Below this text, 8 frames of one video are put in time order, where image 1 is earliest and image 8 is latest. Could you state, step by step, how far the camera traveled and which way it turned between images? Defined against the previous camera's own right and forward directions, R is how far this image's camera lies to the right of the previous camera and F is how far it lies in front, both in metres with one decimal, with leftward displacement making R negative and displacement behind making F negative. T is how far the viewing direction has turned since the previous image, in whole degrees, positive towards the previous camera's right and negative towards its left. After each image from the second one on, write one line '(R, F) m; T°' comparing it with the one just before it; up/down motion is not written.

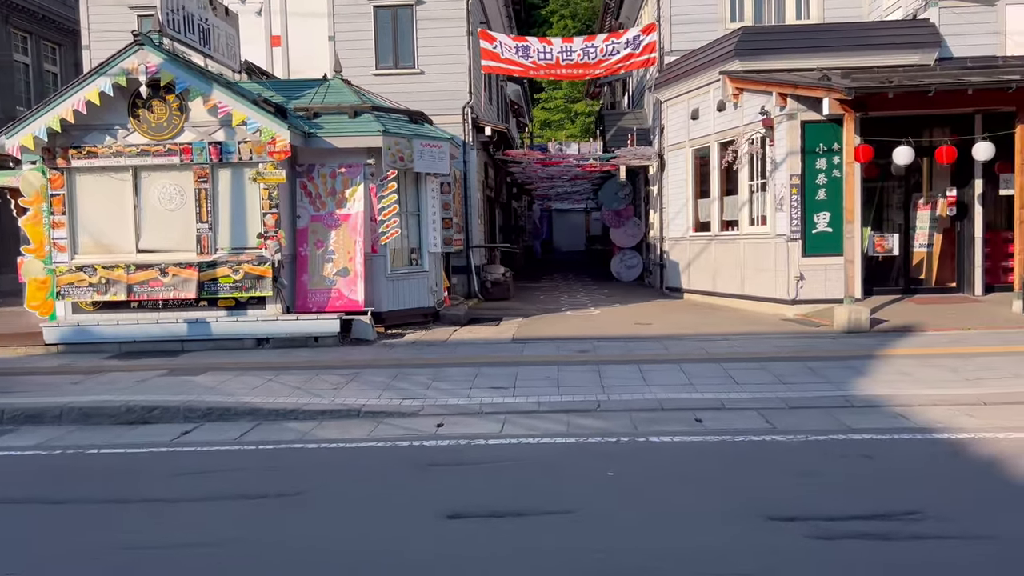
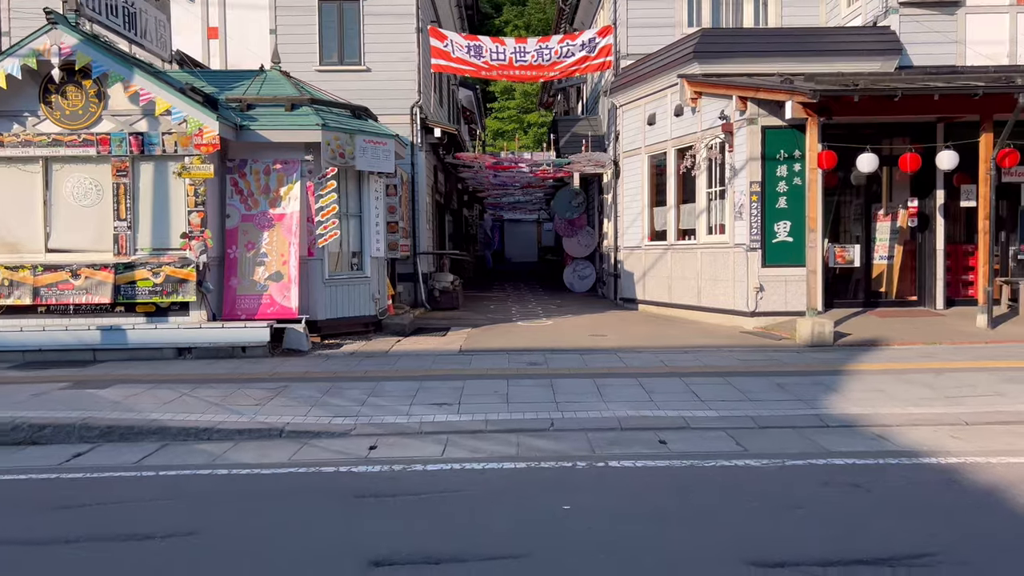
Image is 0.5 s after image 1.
(+0.1, +0.8) m; +3°
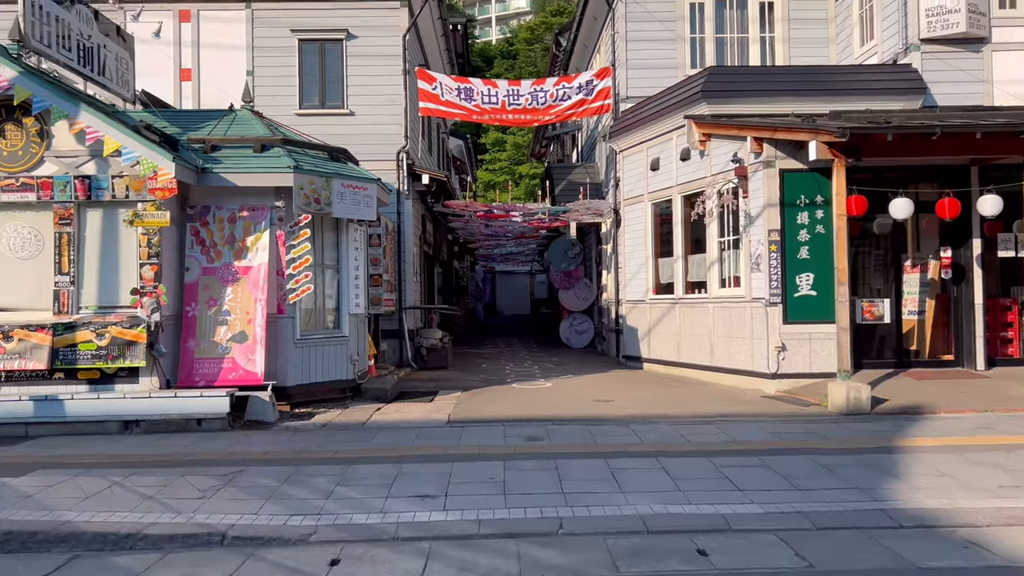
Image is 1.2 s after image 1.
(-0.1, +1.3) m; +1°
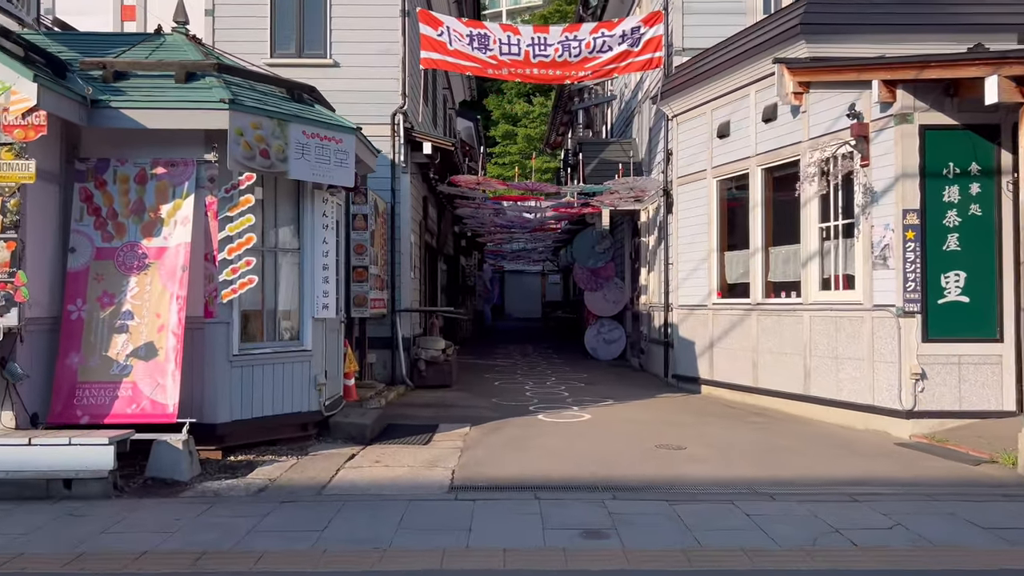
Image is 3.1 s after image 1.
(-0.3, +3.4) m; 0°
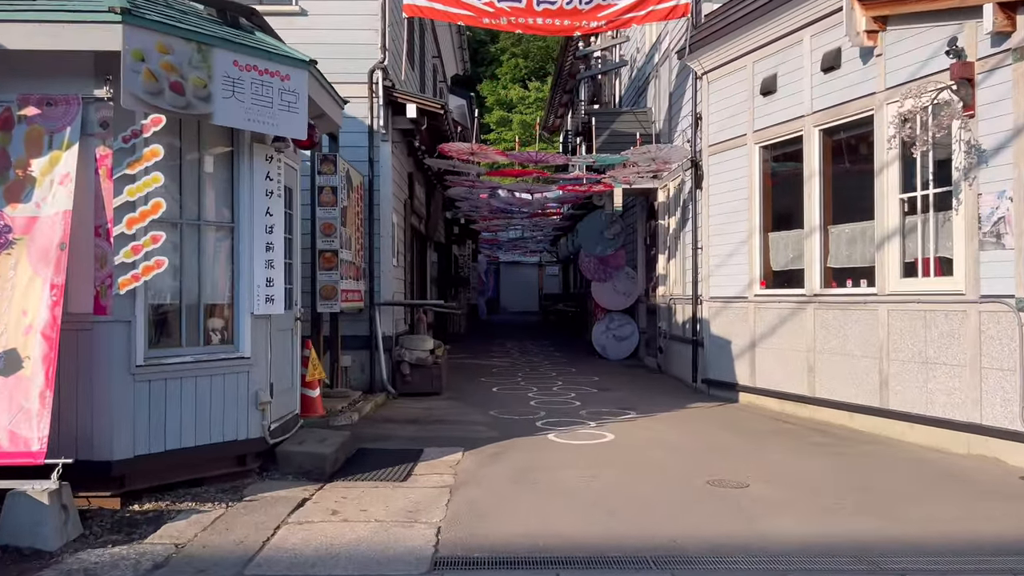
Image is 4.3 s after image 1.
(-0.1, +2.0) m; 0°
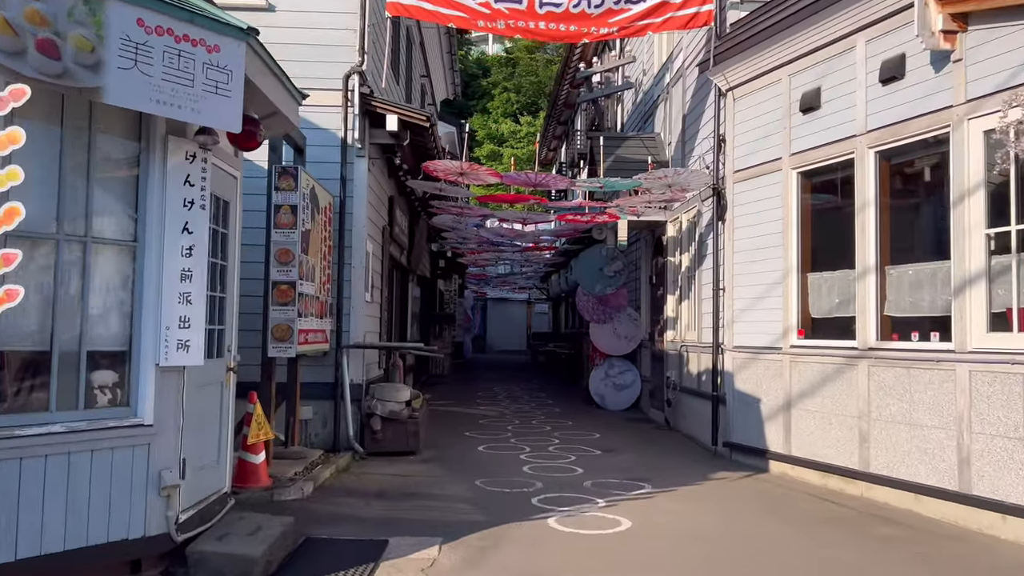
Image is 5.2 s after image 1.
(-0.1, +1.5) m; +1°
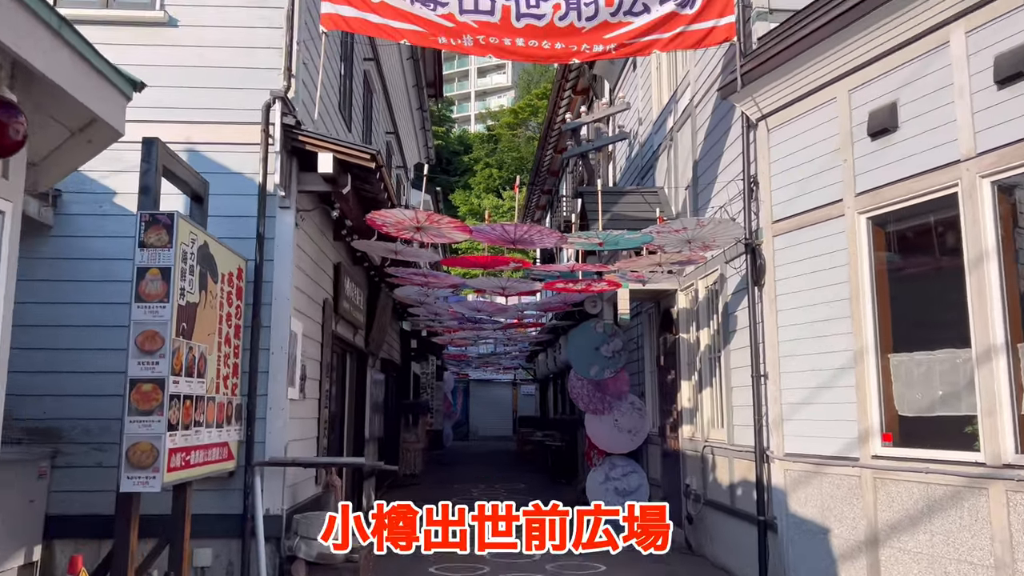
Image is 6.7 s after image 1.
(+0.1, +2.3) m; +1°
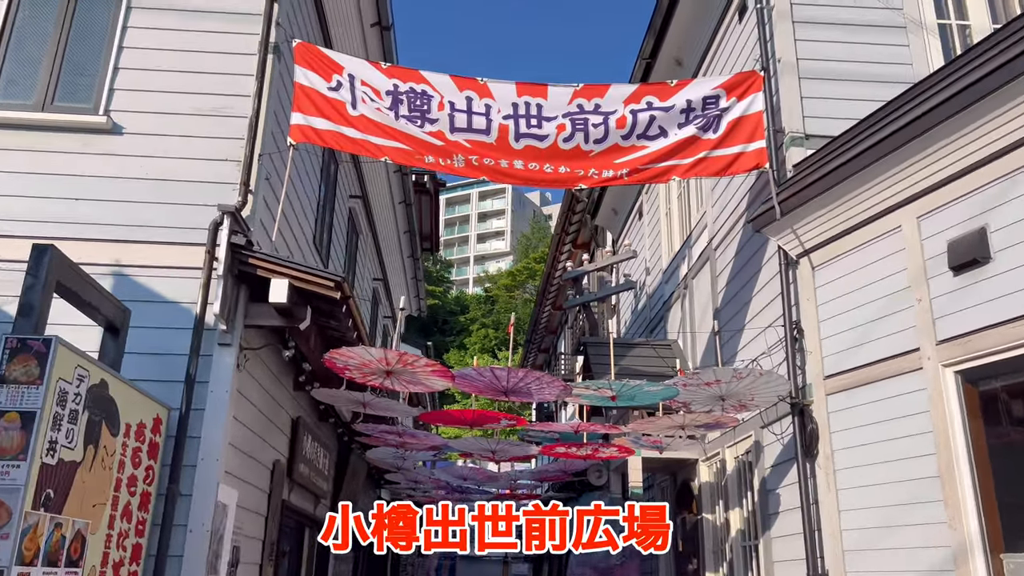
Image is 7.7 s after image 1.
(0.0, +1.4) m; 0°
